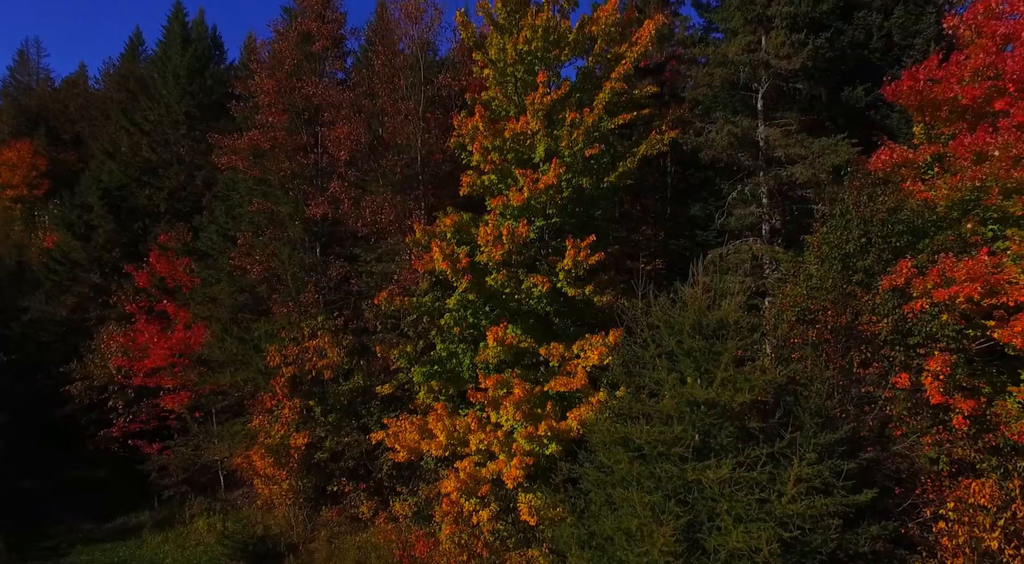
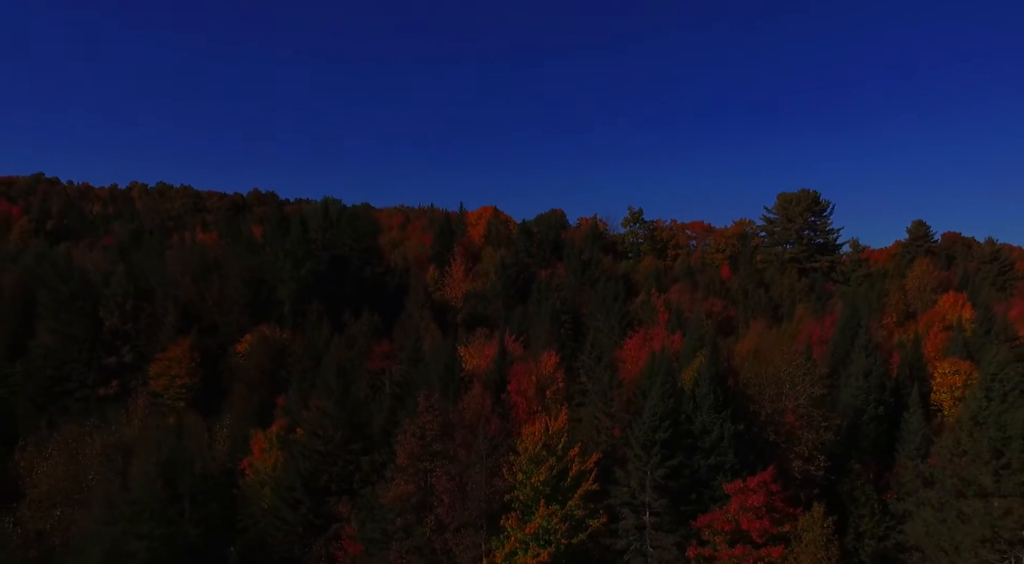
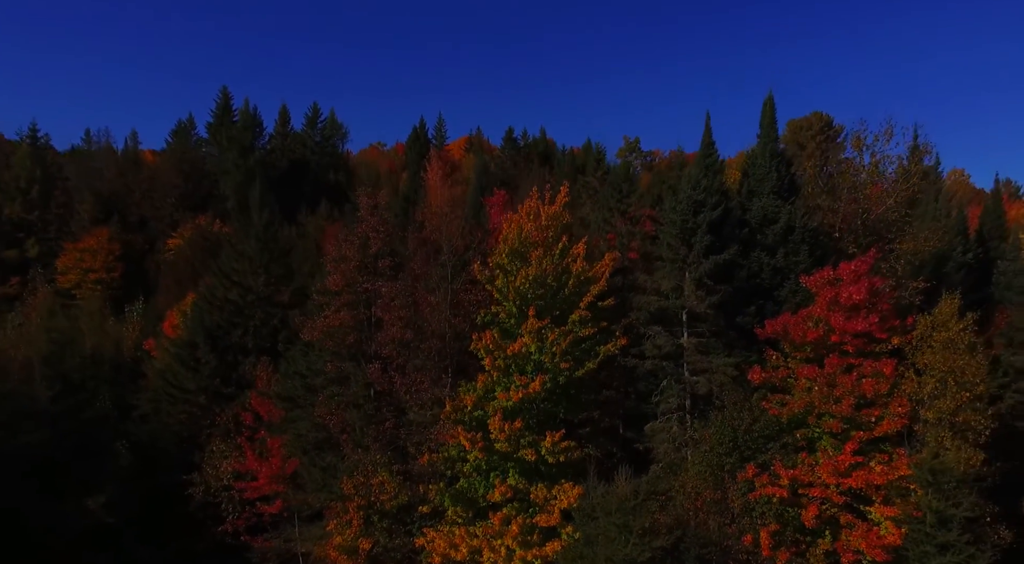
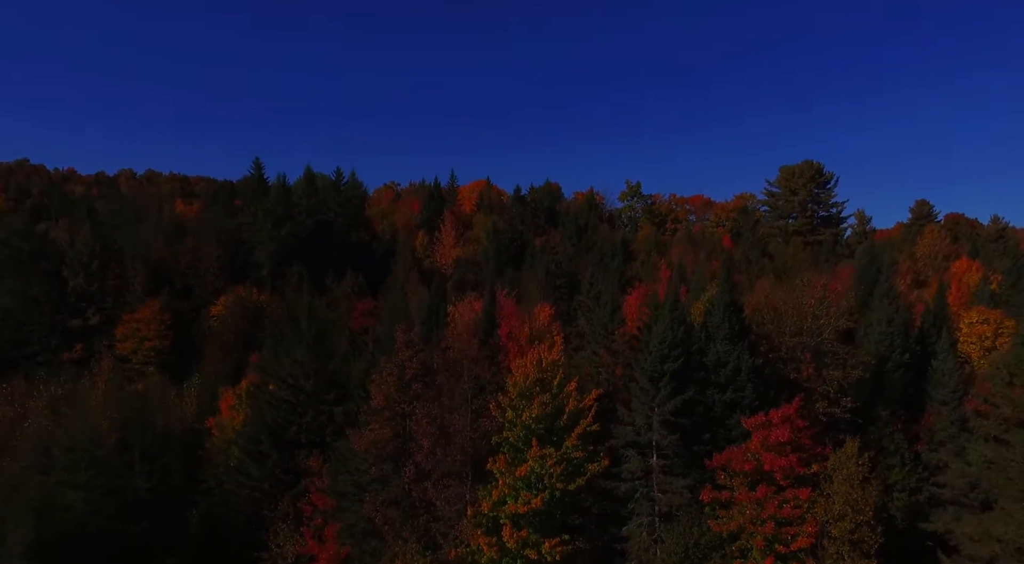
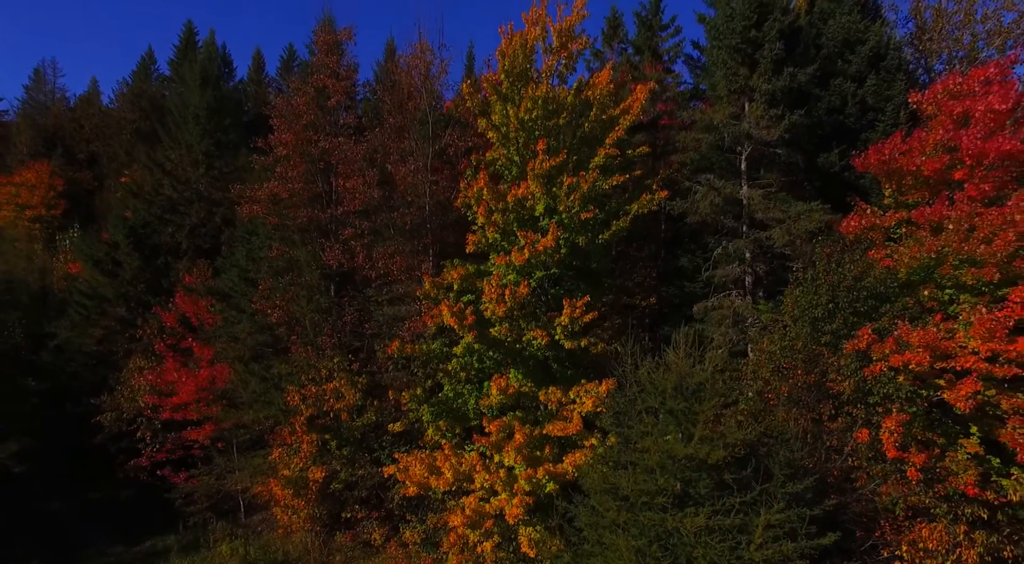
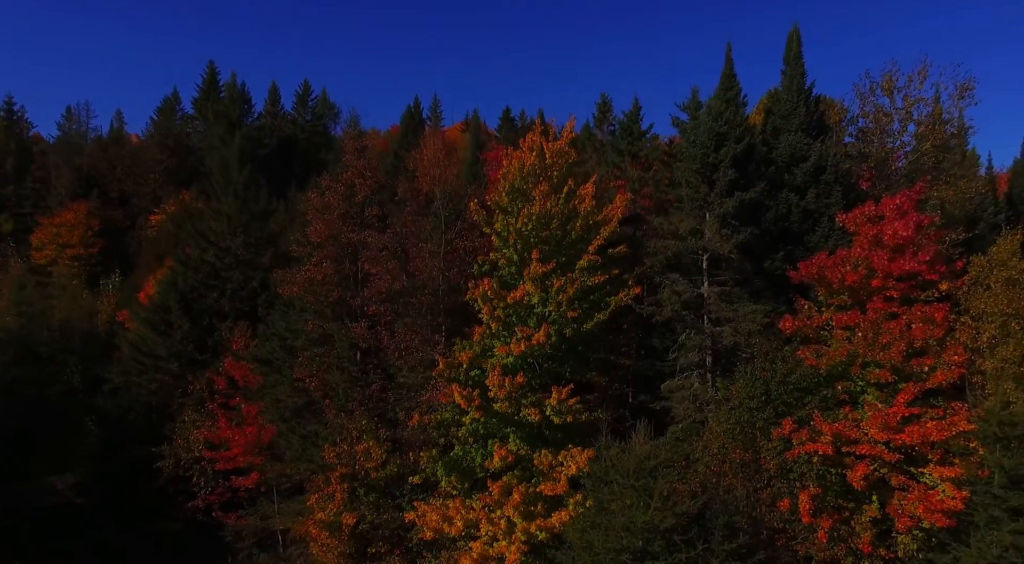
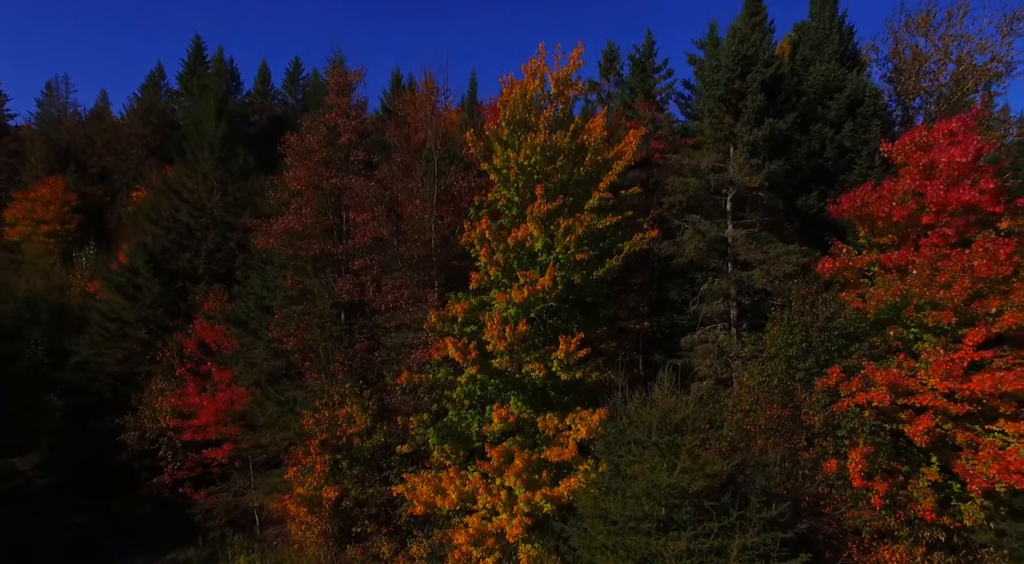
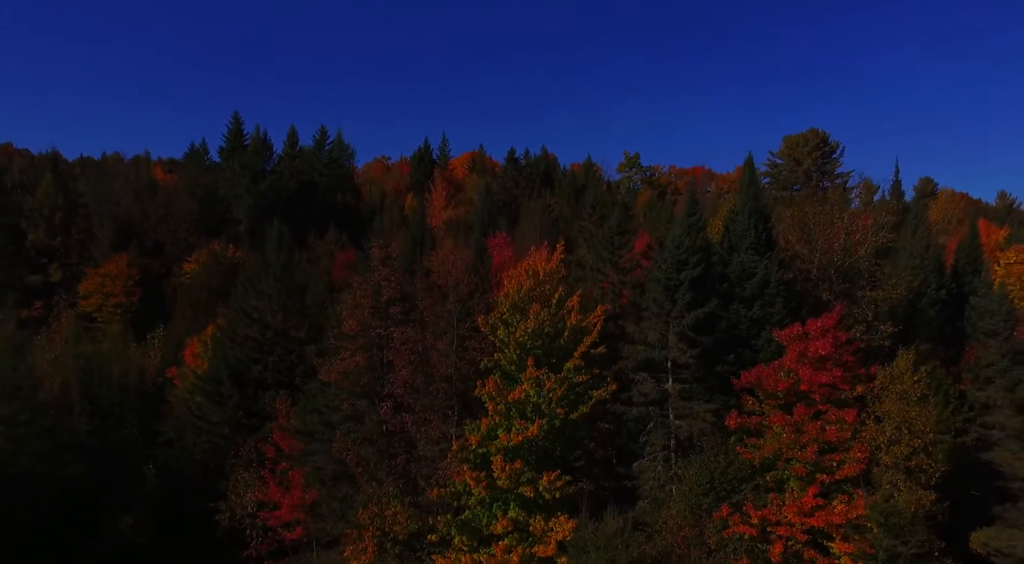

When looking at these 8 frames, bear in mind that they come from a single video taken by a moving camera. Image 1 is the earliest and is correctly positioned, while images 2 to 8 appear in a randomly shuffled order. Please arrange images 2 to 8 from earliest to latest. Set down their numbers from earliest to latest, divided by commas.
5, 7, 6, 3, 8, 4, 2
